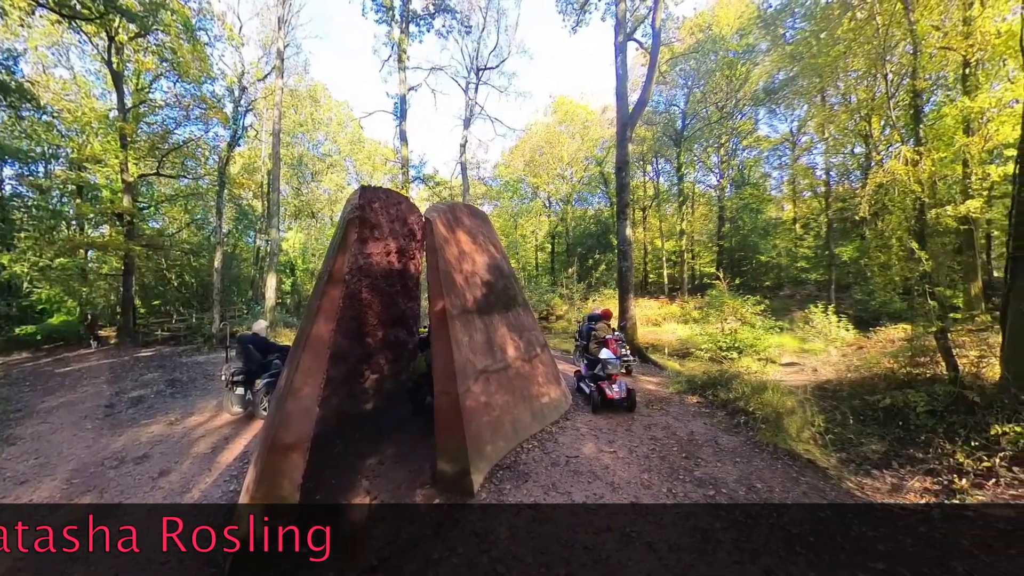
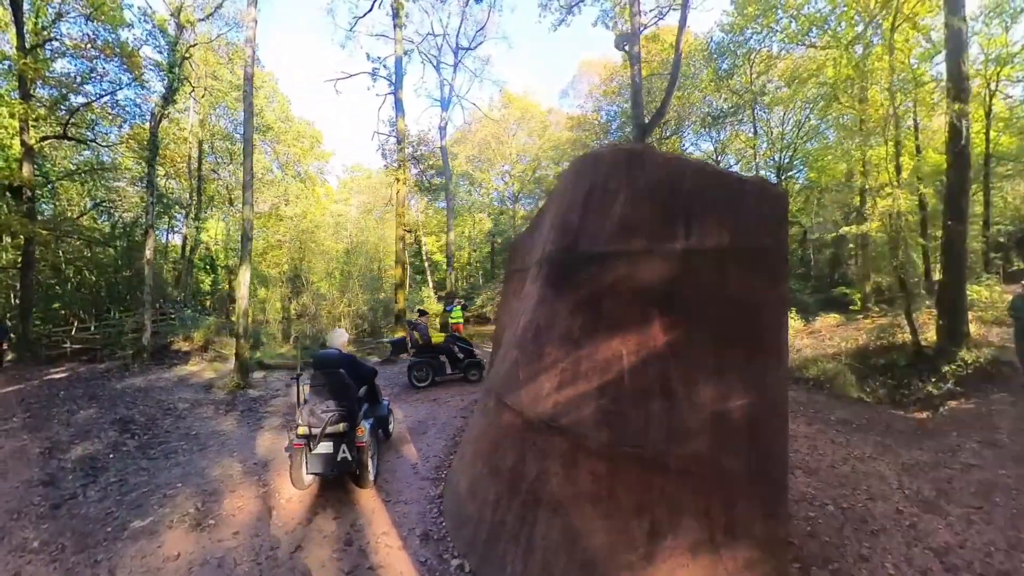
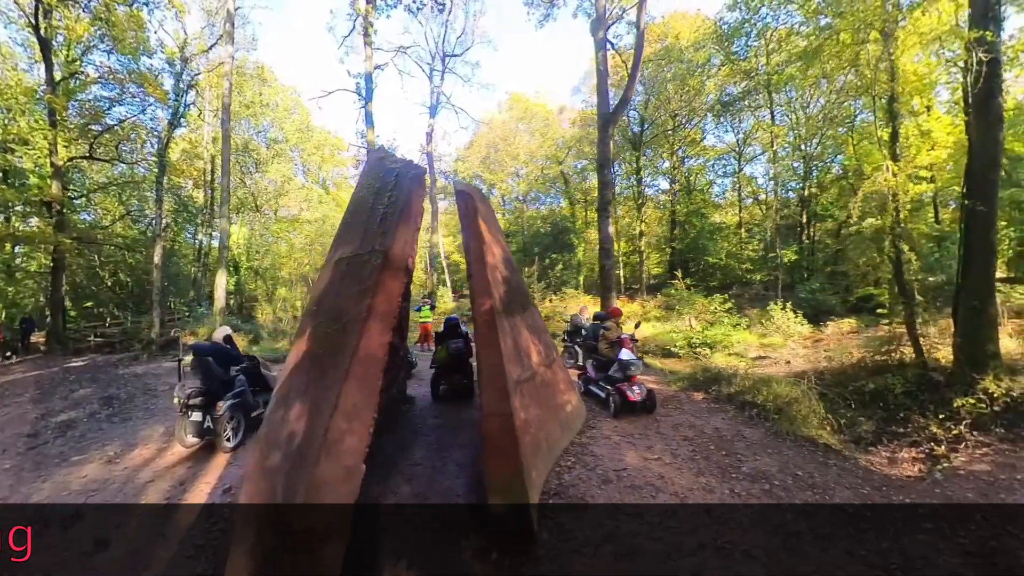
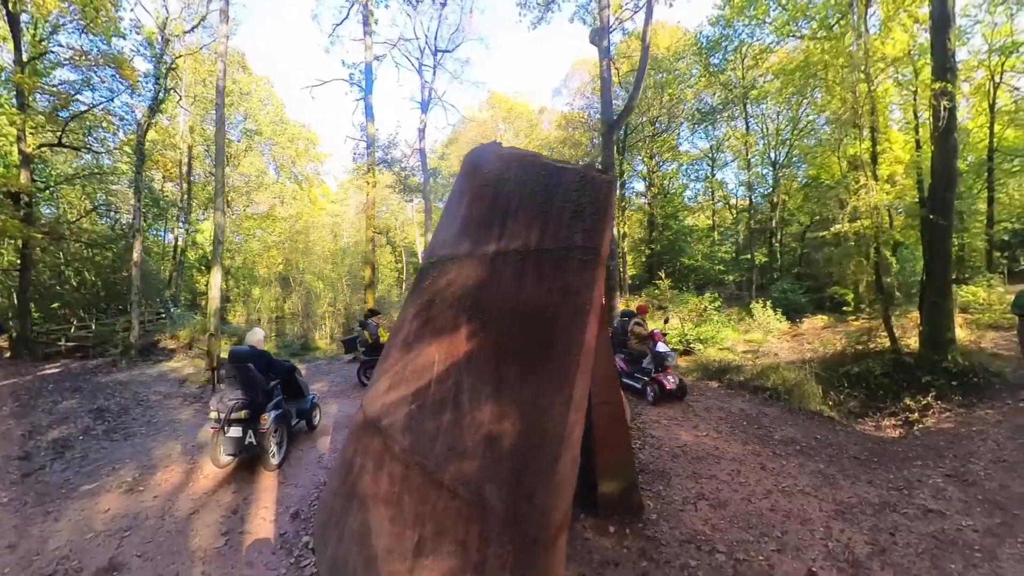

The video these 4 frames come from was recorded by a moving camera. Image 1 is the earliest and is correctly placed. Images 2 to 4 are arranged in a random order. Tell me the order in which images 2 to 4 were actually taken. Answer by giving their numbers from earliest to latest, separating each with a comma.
3, 4, 2
